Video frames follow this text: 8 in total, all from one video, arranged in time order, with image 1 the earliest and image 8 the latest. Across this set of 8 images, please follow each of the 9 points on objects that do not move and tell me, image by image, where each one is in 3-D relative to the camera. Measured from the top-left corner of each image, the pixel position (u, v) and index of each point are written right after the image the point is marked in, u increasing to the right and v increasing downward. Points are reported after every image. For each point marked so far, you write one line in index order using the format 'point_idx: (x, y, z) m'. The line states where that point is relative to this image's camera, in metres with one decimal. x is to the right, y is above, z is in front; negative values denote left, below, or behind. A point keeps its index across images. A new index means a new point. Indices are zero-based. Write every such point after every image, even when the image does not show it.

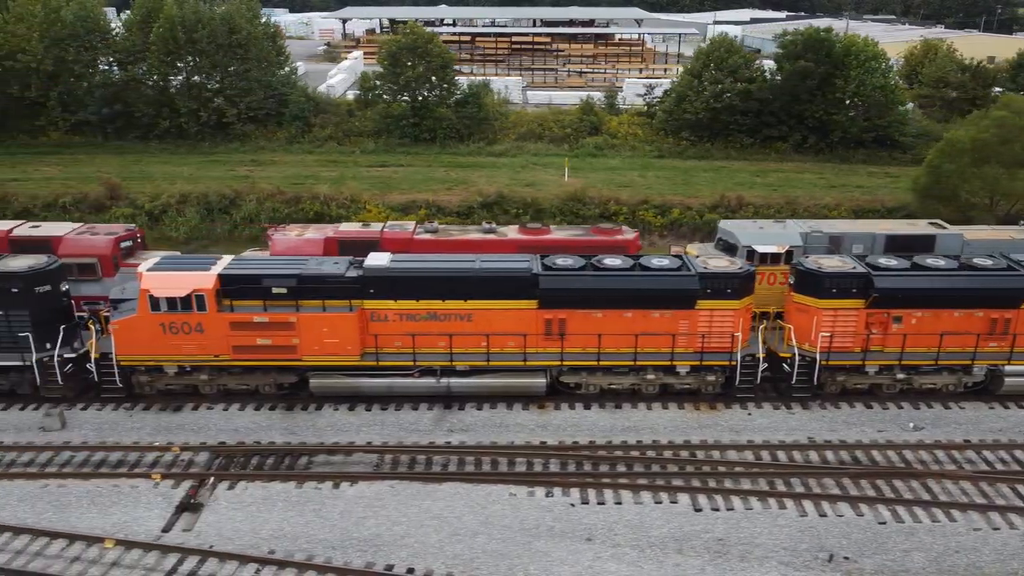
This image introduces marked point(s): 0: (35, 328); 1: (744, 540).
0: (-8.5, -0.7, +14.3) m
1: (+3.3, -3.6, +11.5) m
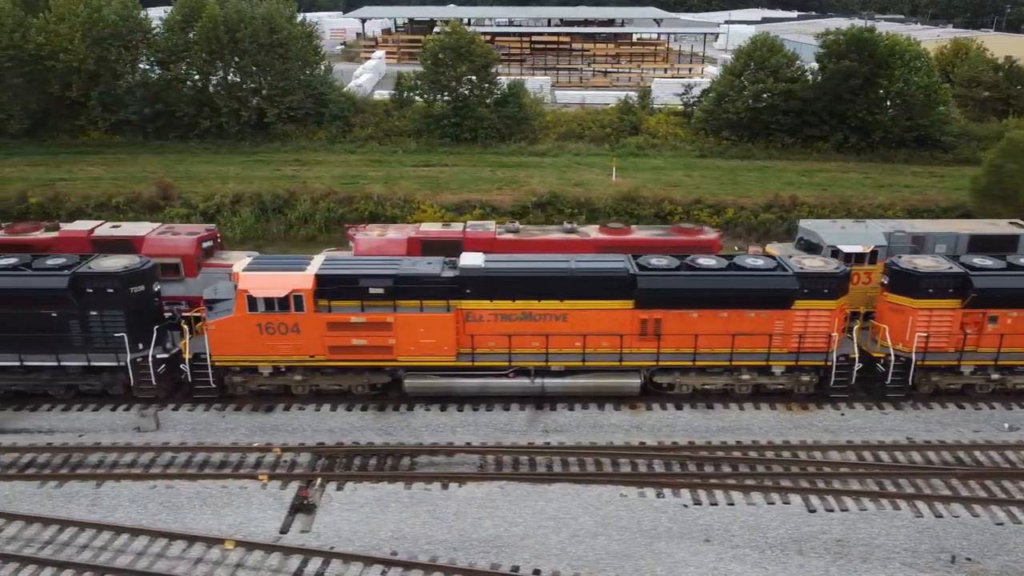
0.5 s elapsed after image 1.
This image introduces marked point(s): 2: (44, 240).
0: (-6.8, -0.7, +14.3) m
1: (+5.0, -3.6, +11.5) m
2: (-9.5, +1.0, +16.3) m
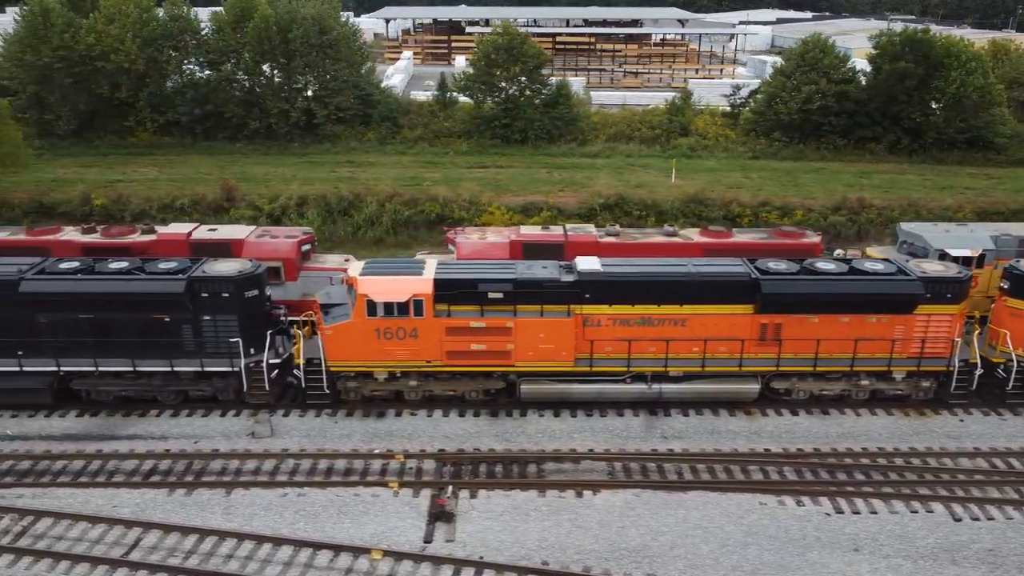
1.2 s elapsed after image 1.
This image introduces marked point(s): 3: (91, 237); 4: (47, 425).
0: (-4.7, -0.8, +14.1) m
1: (+7.1, -3.7, +11.3) m
2: (-7.4, +0.9, +16.1) m
3: (-8.5, +1.0, +16.3) m
4: (-8.2, -2.4, +14.2) m
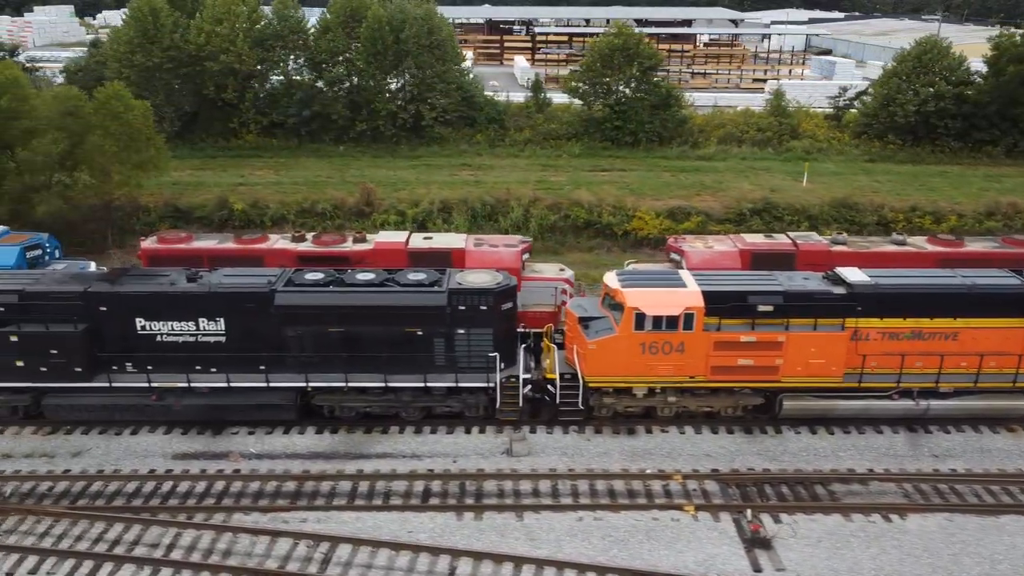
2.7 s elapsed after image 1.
0: (-0.2, -1.0, +13.5) m
1: (+11.6, -3.9, +10.8) m
2: (-2.9, +0.7, +15.5) m
3: (-4.0, +0.8, +15.8) m
4: (-3.8, -2.6, +13.7) m
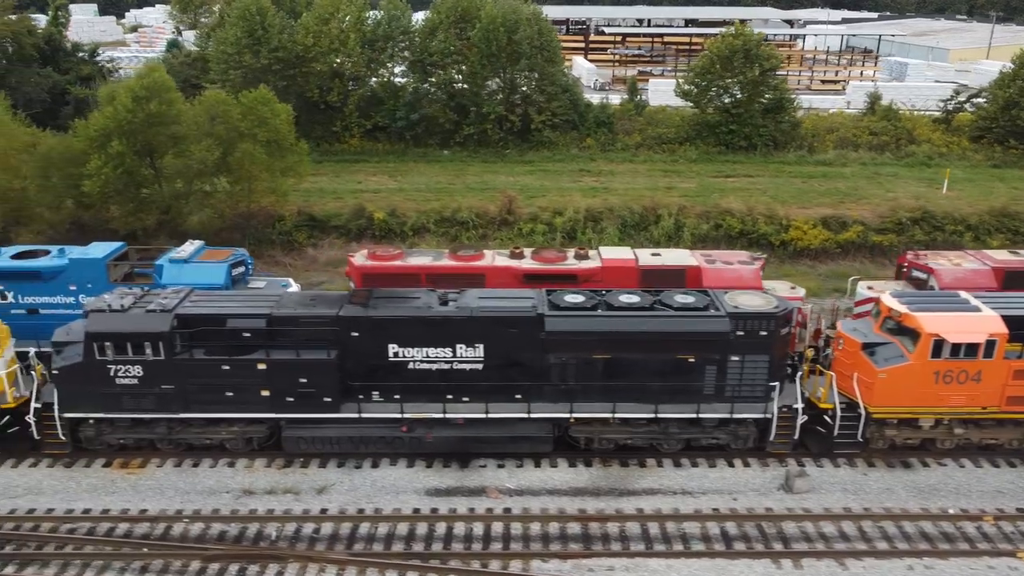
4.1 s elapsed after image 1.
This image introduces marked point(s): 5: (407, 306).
0: (+4.1, -1.3, +12.6) m
1: (+15.9, -4.3, +9.8) m
2: (+1.4, +0.3, +14.6) m
3: (+0.3, +0.5, +14.8) m
4: (+0.6, -3.0, +12.7) m
5: (-1.6, -0.3, +12.3) m
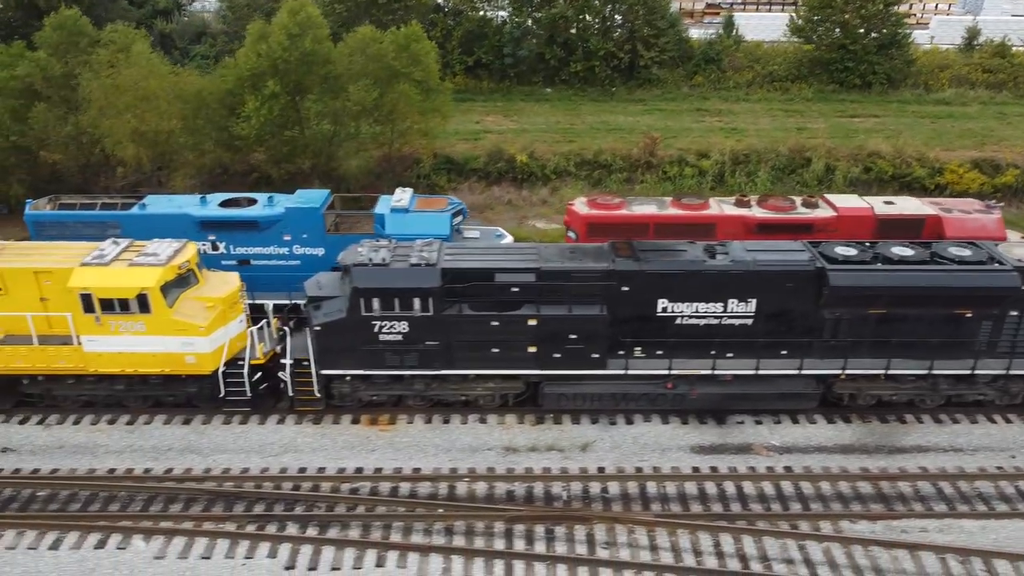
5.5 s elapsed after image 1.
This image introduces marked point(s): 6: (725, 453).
0: (+8.1, -0.6, +12.2) m
1: (+19.9, -3.8, +9.7) m
2: (+5.4, +1.2, +14.0) m
3: (+4.3, +1.4, +14.2) m
4: (+4.6, -2.2, +12.4) m
5: (+2.4, +0.4, +11.8) m
6: (+3.2, -2.5, +12.0) m
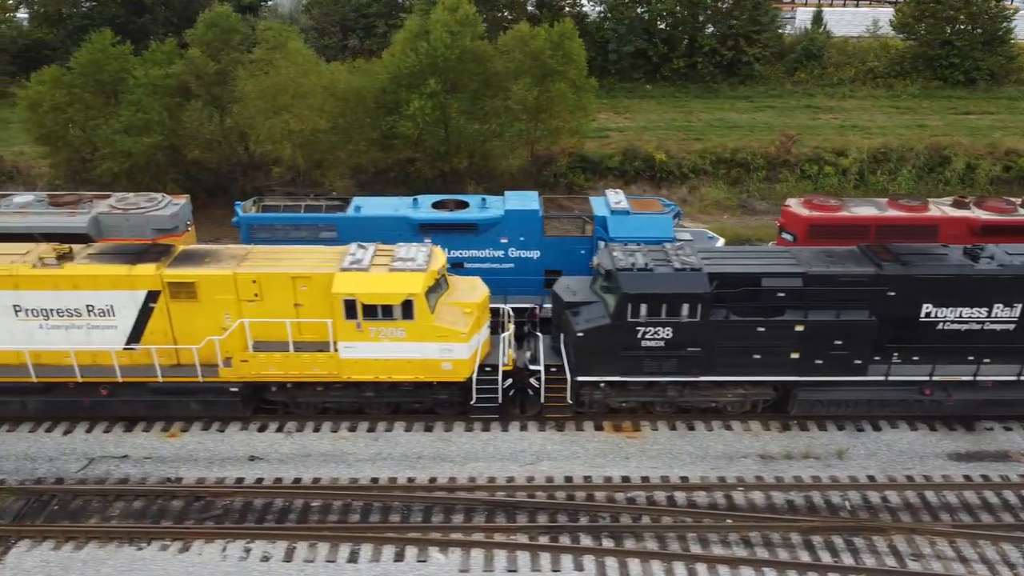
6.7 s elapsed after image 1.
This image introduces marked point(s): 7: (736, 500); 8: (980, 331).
0: (+11.9, -0.7, +11.9) m
1: (+23.7, -3.8, +9.5) m
2: (+9.2, +1.2, +13.8) m
3: (+8.1, +1.3, +14.0) m
4: (+8.4, -2.3, +12.2) m
5: (+6.2, +0.3, +11.6) m
6: (+6.9, -2.5, +11.8) m
7: (+3.0, -2.9, +10.9) m
8: (+6.8, -0.6, +11.8) m
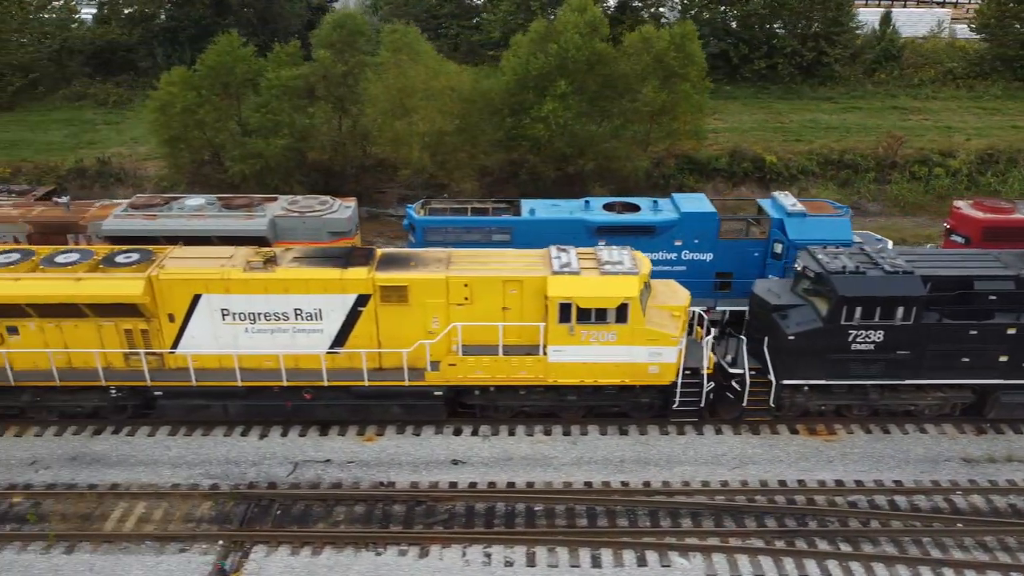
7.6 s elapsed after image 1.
0: (+14.9, -0.7, +11.9) m
1: (+26.7, -3.9, +9.5) m
2: (+12.1, +1.1, +13.8) m
3: (+11.1, +1.3, +14.0) m
4: (+11.3, -2.4, +12.2) m
5: (+9.2, +0.3, +11.5) m
6: (+9.9, -2.6, +11.8) m
7: (+6.0, -2.9, +10.9) m
8: (+9.8, -0.7, +11.7) m
